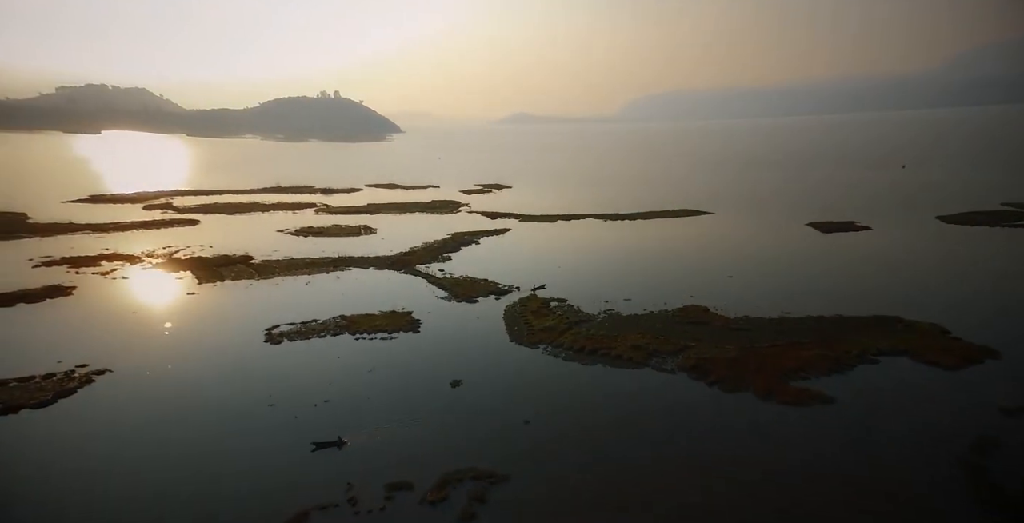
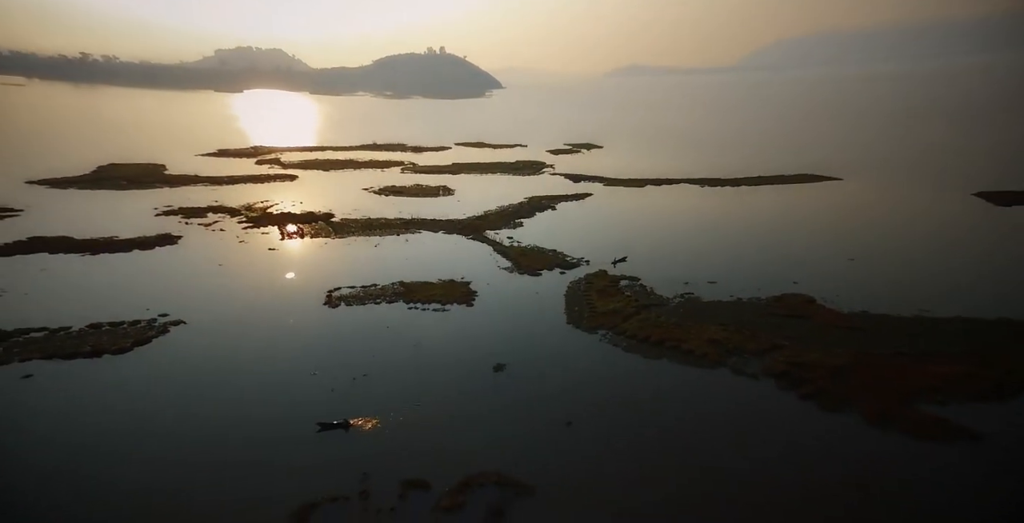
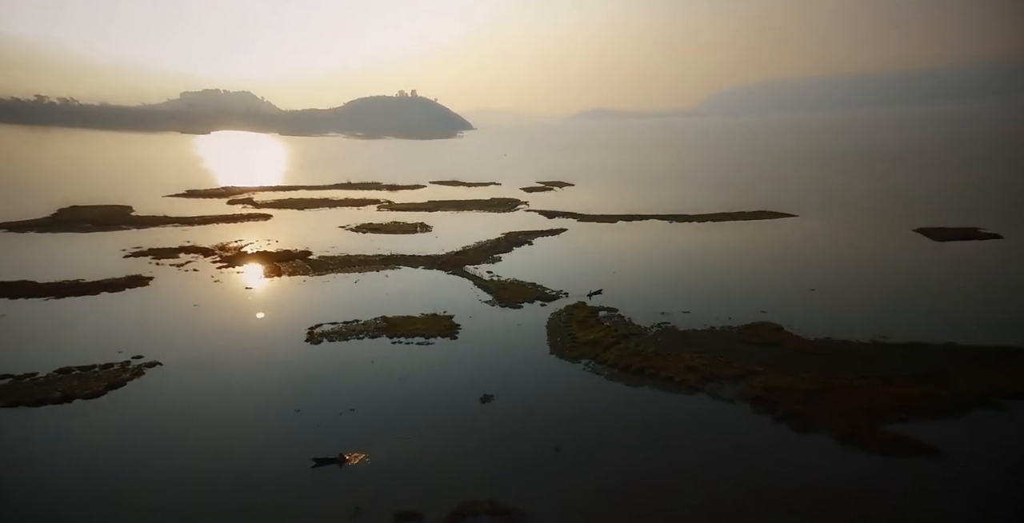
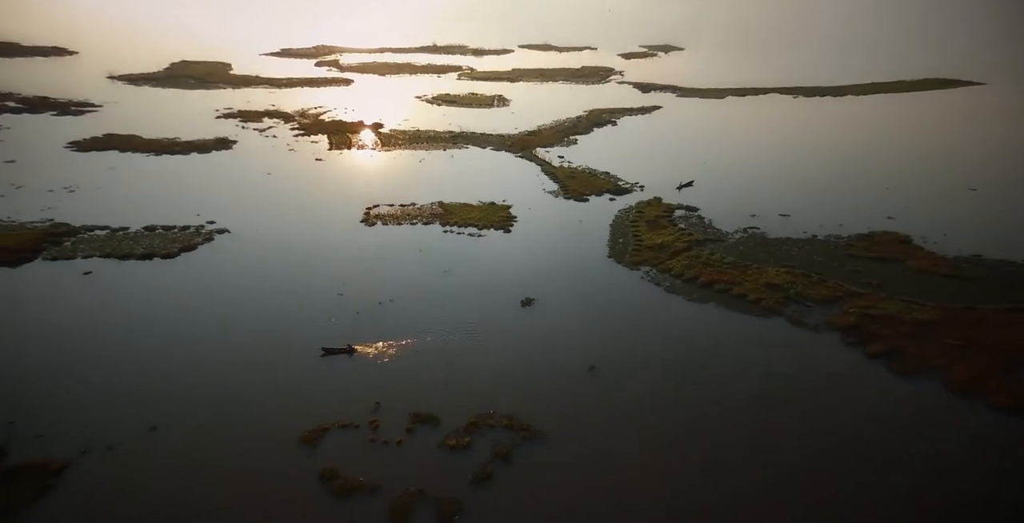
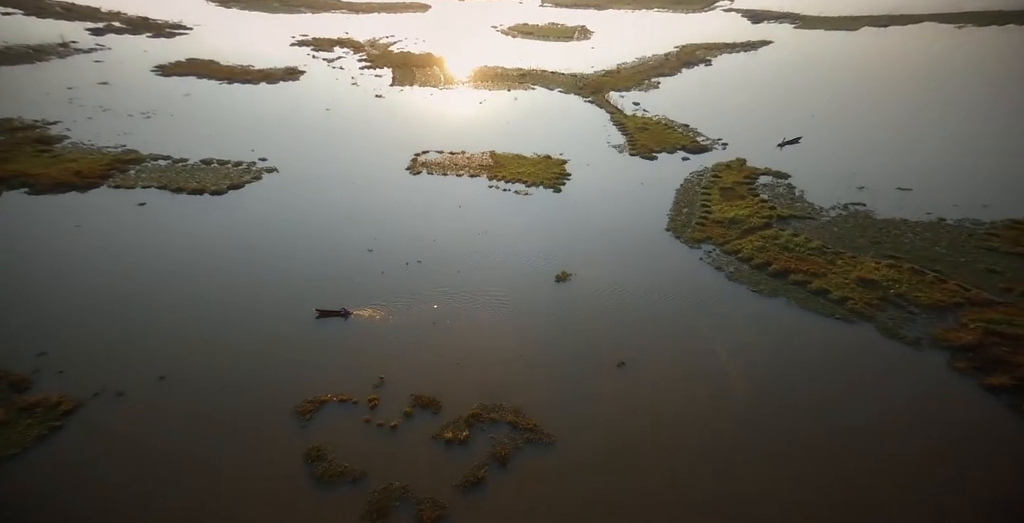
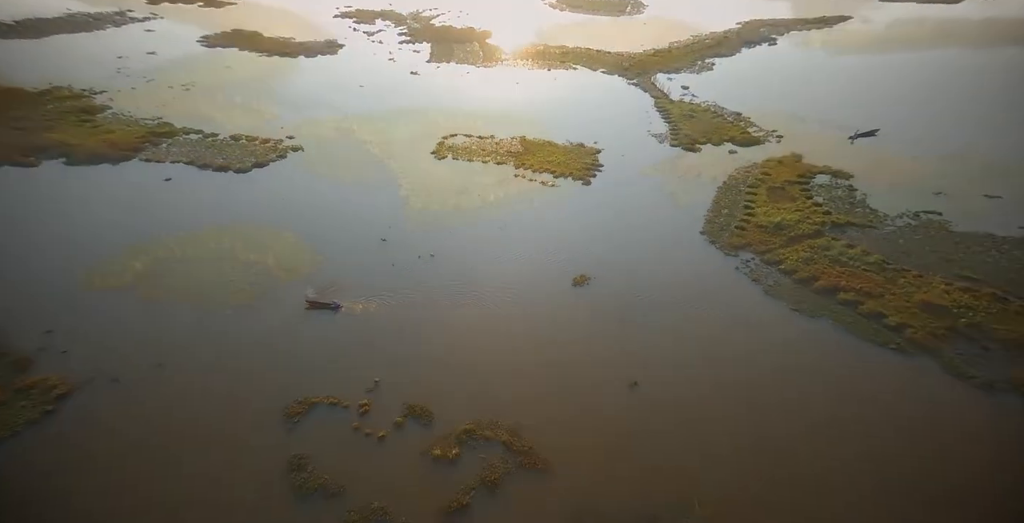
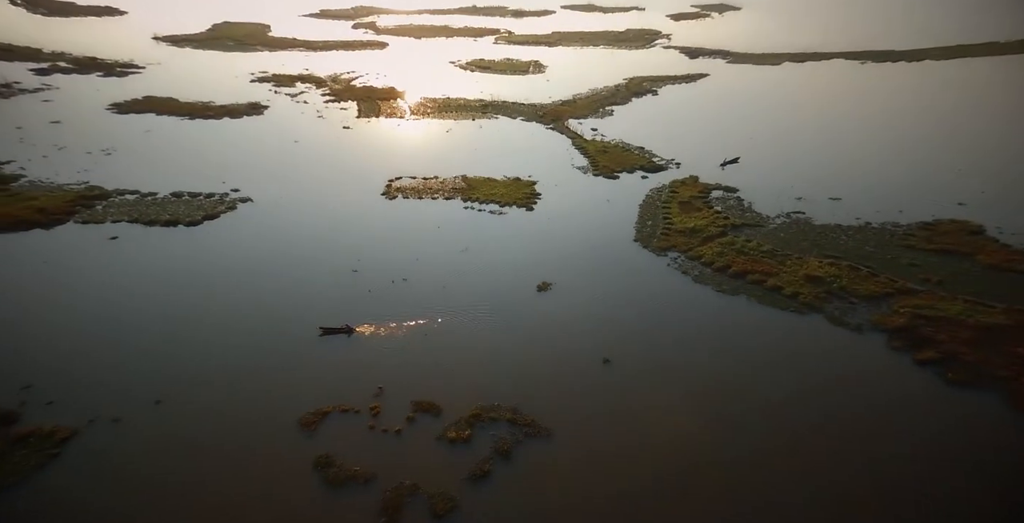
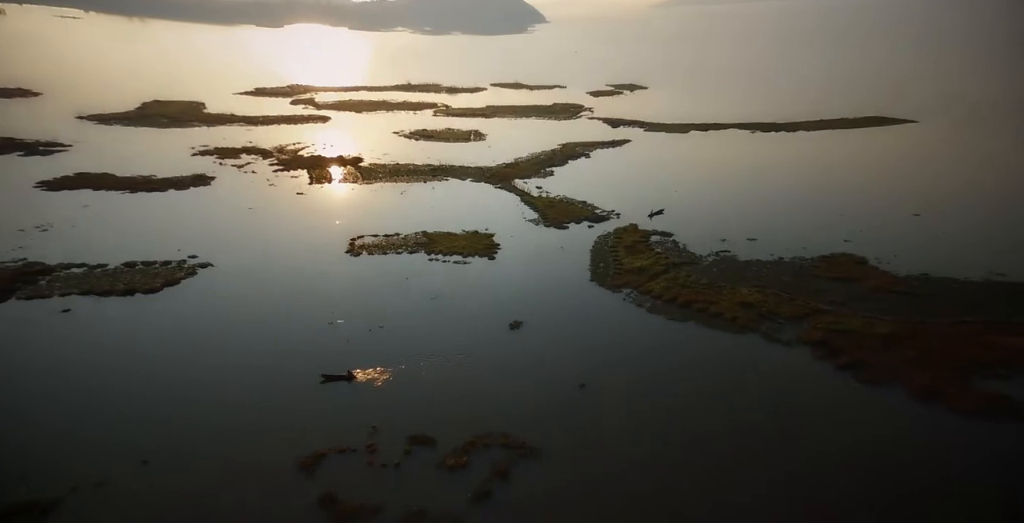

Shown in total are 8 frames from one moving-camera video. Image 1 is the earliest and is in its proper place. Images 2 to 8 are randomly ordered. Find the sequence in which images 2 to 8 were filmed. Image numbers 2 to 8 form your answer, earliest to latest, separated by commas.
3, 2, 8, 4, 7, 5, 6
